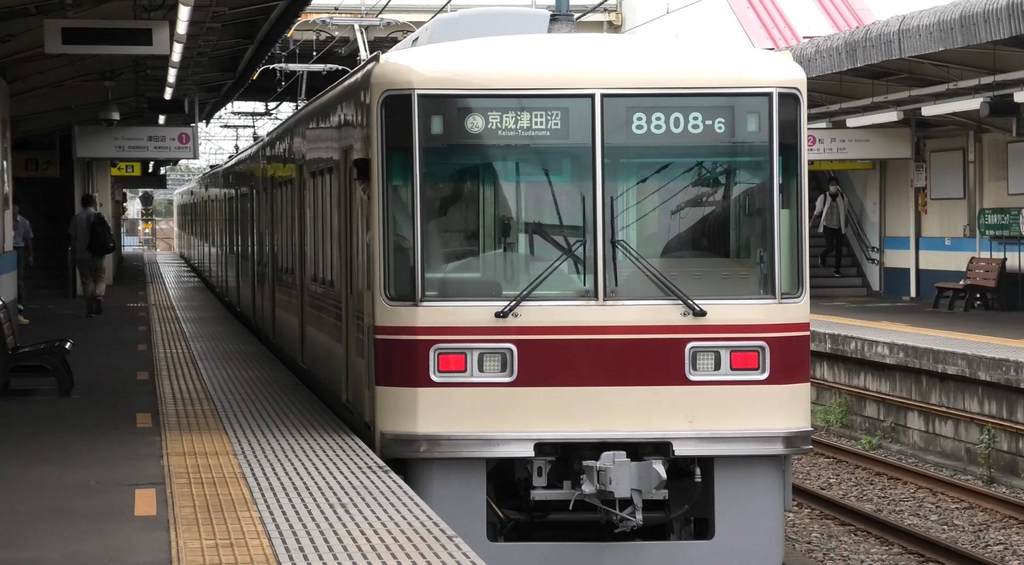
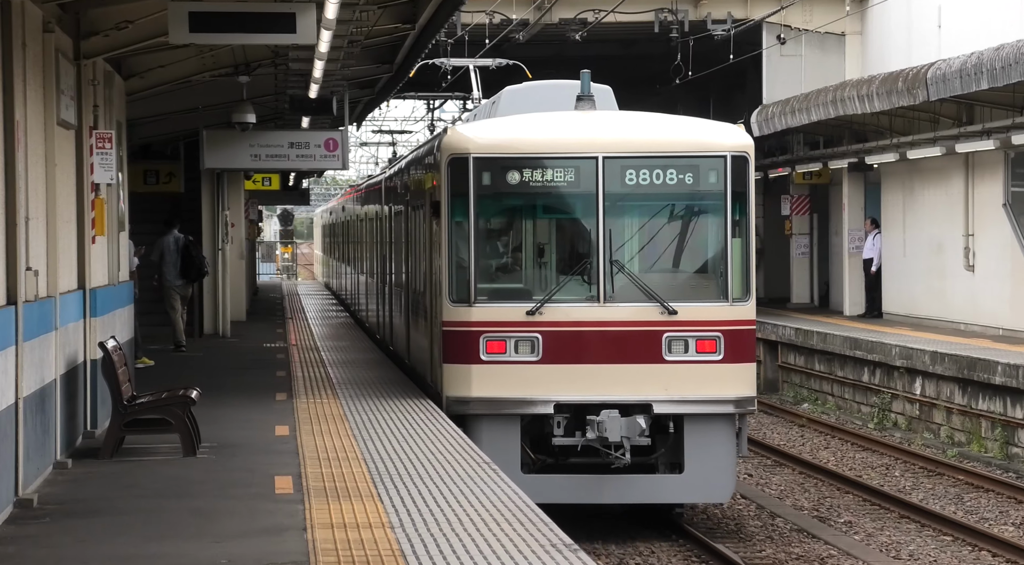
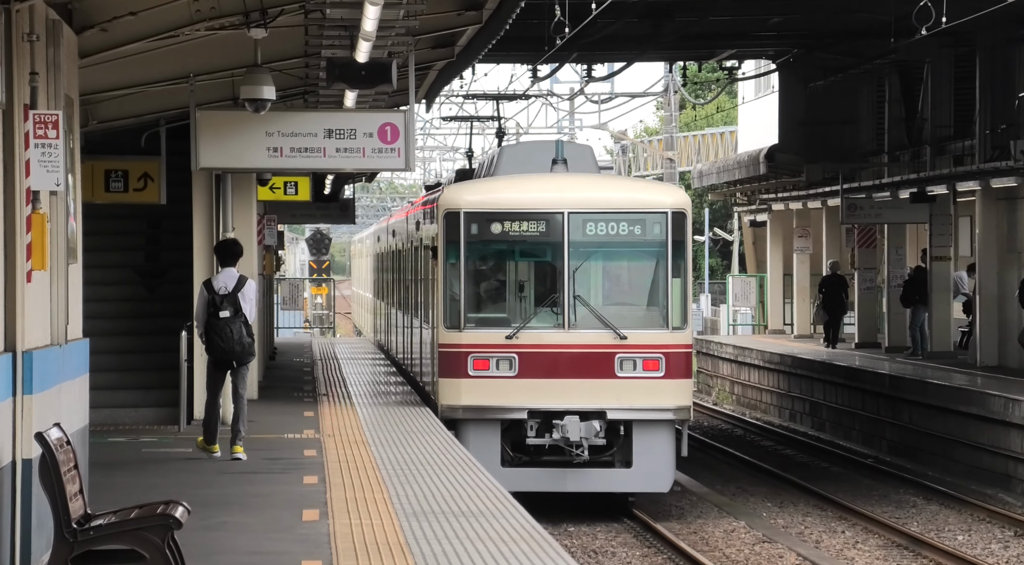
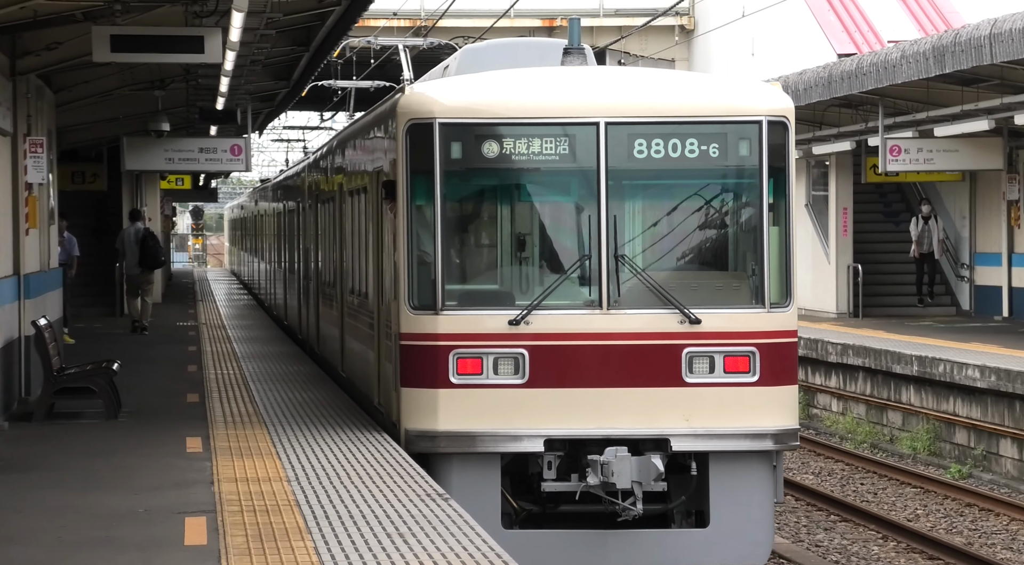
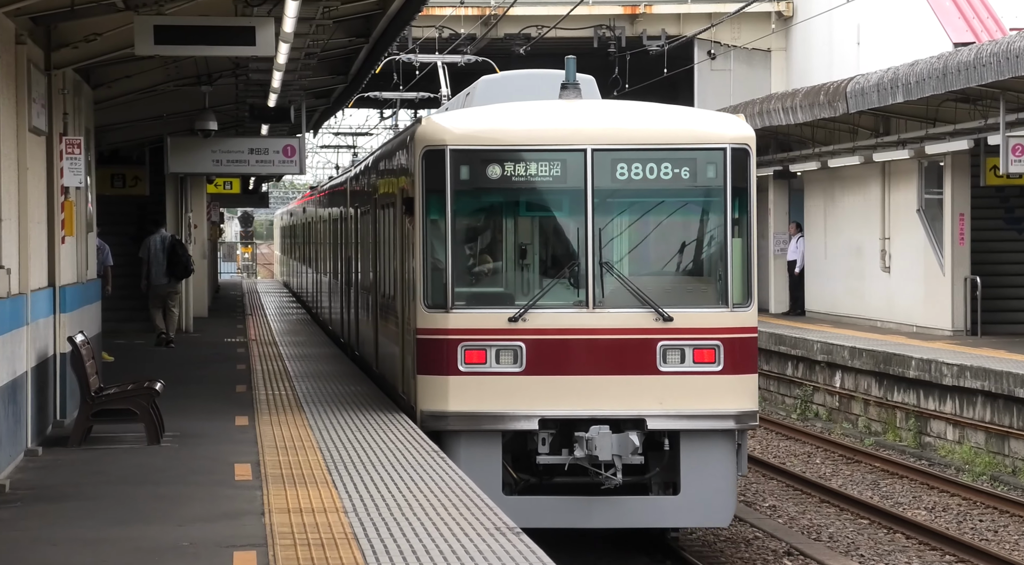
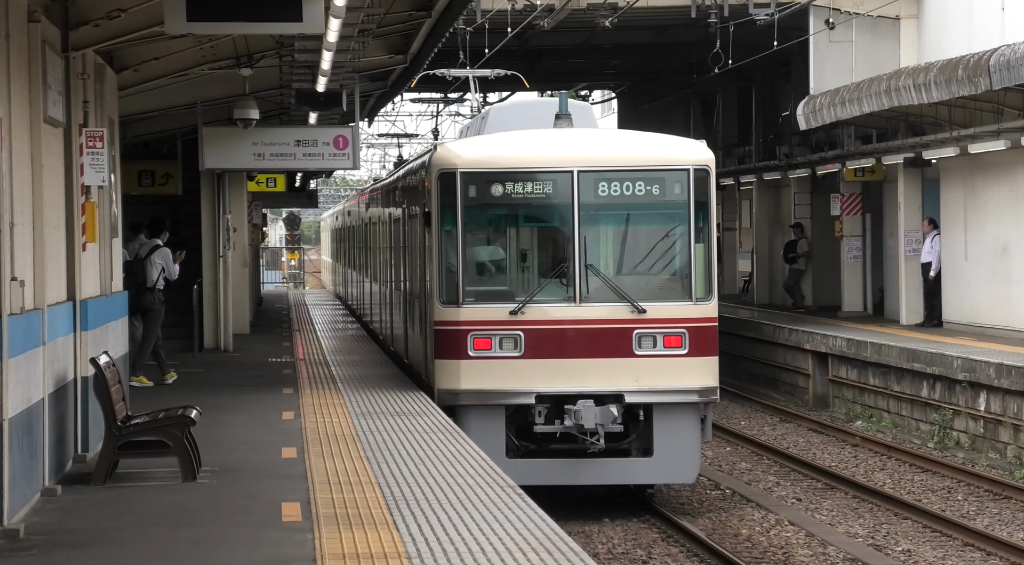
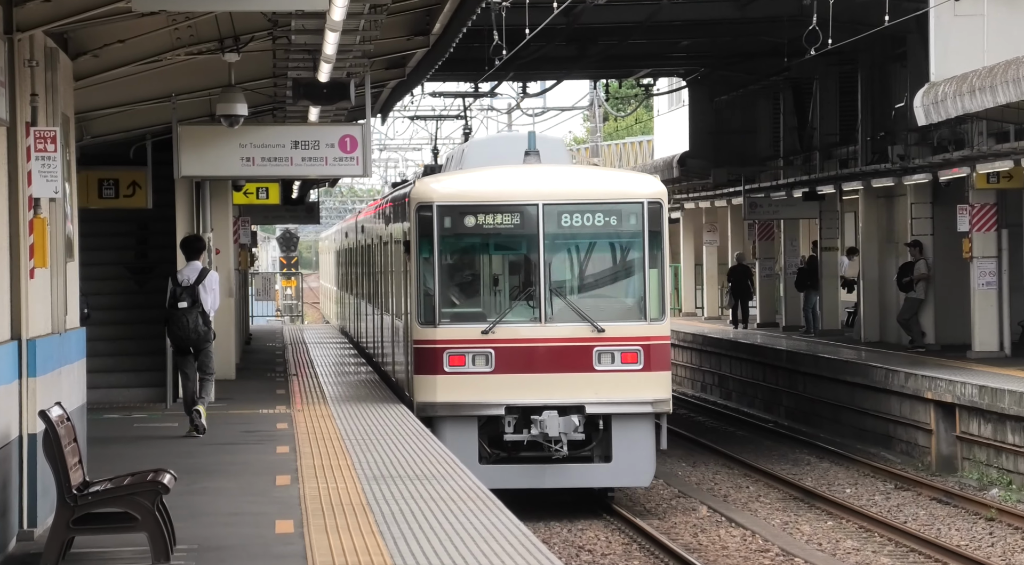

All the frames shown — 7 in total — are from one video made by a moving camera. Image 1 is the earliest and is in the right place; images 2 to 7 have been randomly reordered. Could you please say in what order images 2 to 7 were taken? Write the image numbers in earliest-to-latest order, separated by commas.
4, 5, 2, 6, 7, 3
